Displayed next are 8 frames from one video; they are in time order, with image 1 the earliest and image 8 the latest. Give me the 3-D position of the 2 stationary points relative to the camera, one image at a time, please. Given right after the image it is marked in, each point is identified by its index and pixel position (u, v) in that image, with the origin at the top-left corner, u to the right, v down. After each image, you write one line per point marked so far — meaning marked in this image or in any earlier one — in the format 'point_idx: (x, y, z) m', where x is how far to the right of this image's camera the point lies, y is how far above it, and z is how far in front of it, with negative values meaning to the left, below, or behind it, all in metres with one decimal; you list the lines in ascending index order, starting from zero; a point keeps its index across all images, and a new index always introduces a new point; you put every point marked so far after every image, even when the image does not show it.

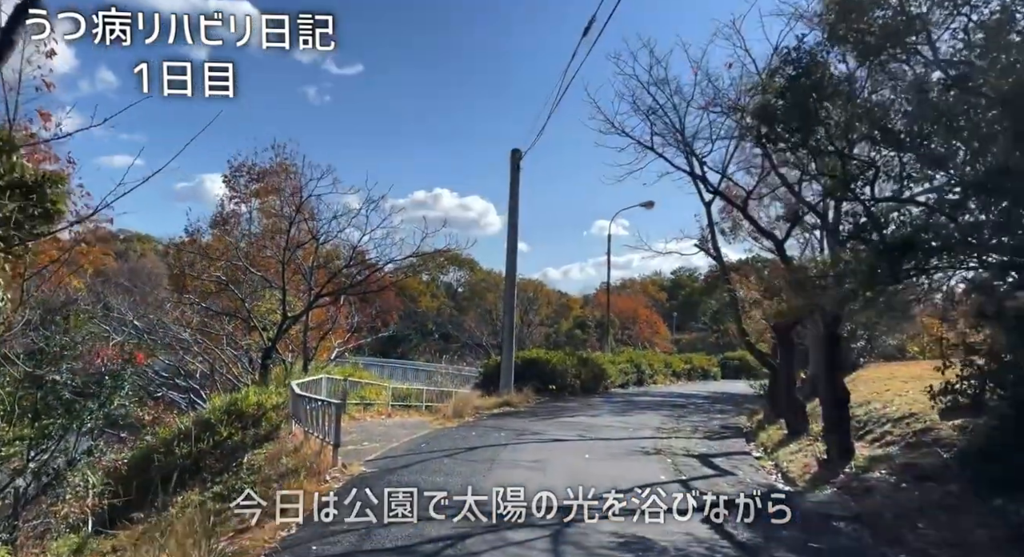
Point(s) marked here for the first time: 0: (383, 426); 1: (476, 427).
0: (-2.3, -2.7, +14.8) m
1: (-0.6, -2.5, +13.6) m
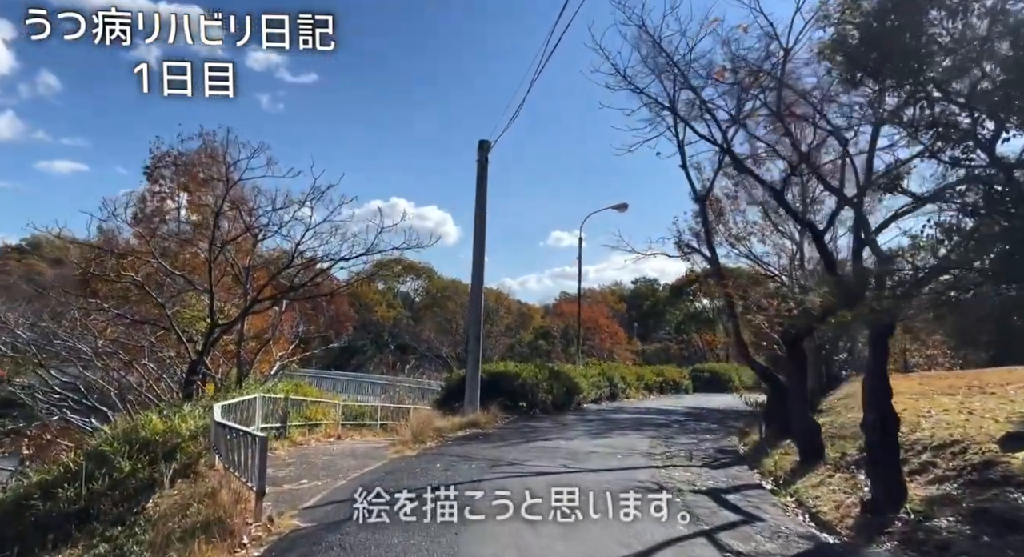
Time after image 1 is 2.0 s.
0: (-2.8, -2.7, +12.8) m
1: (-1.0, -2.5, +11.7) m
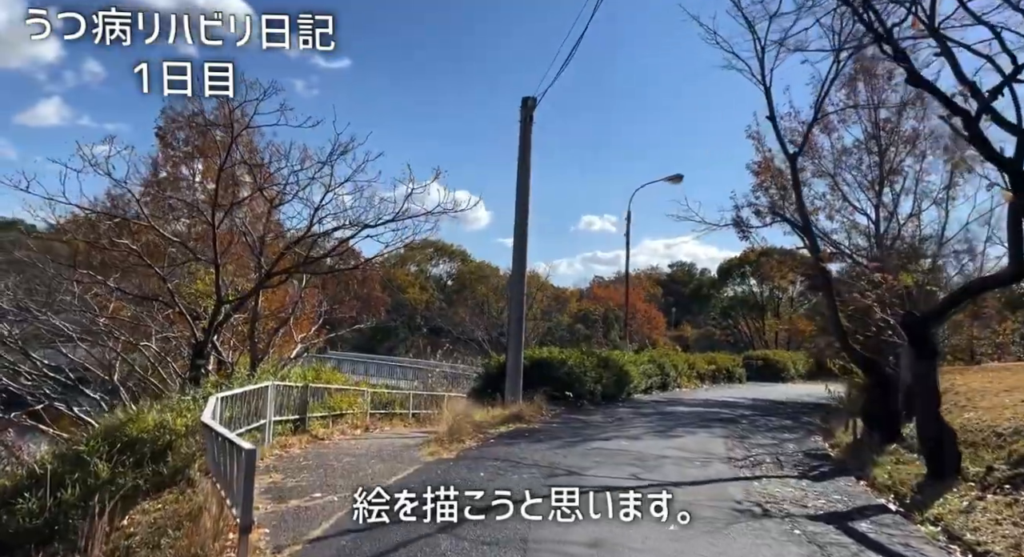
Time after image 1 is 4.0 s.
0: (-2.1, -2.4, +11.1) m
1: (-0.4, -2.1, +9.9) m
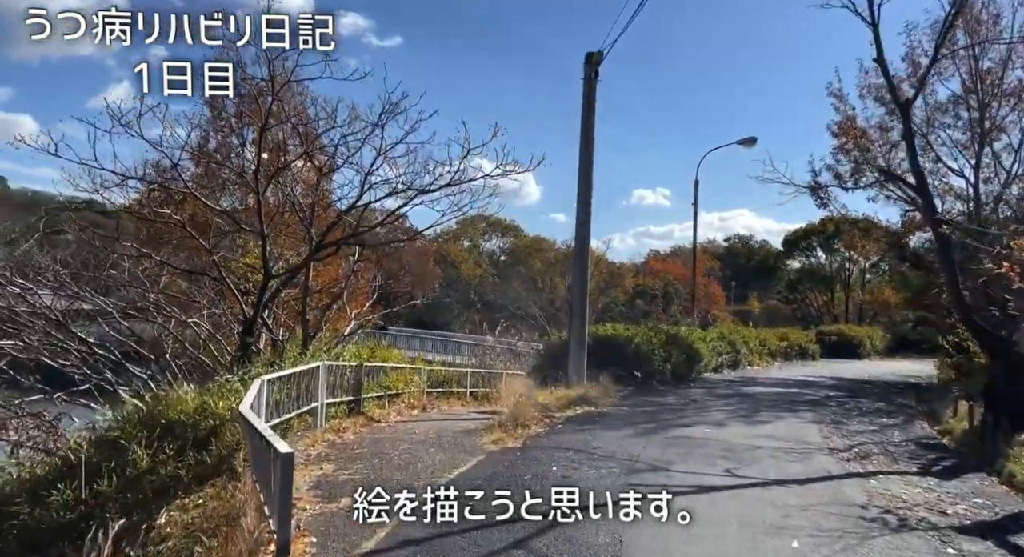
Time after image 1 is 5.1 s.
0: (-1.3, -2.0, +10.2) m
1: (+0.4, -1.8, +8.9) m
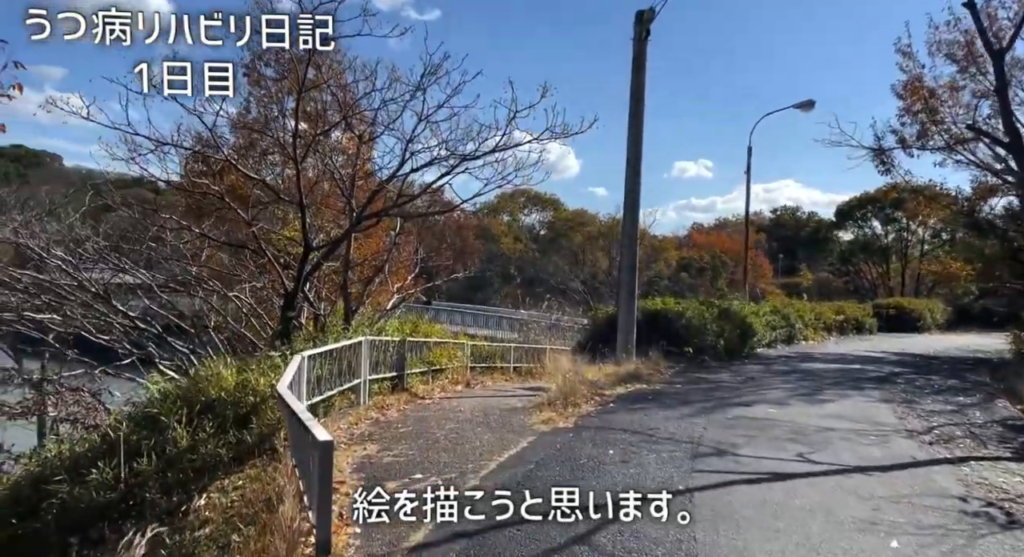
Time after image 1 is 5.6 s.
0: (-0.7, -1.7, +9.8) m
1: (+0.9, -1.5, +8.4) m
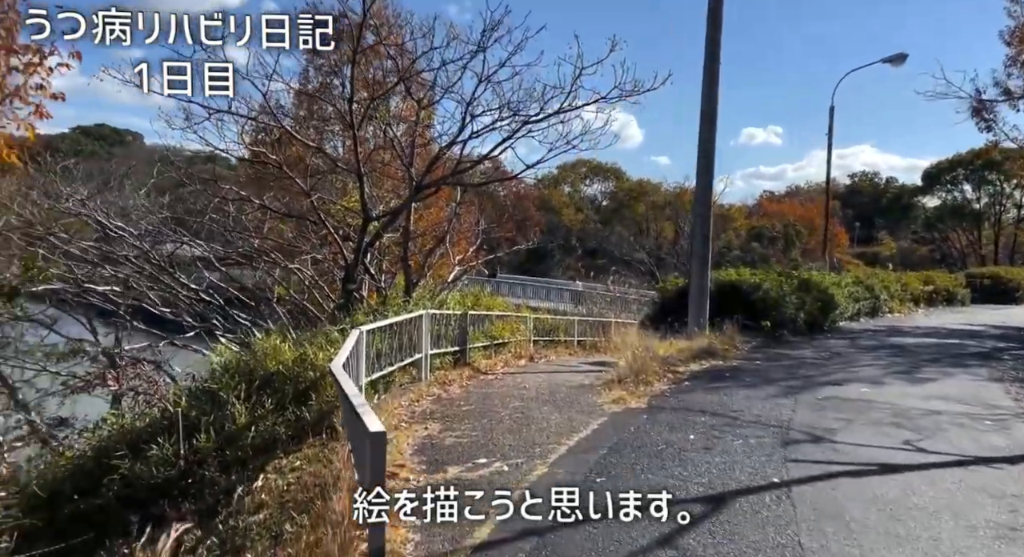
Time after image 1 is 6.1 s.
0: (+0.1, -1.4, +9.3) m
1: (+1.6, -1.2, +7.7) m
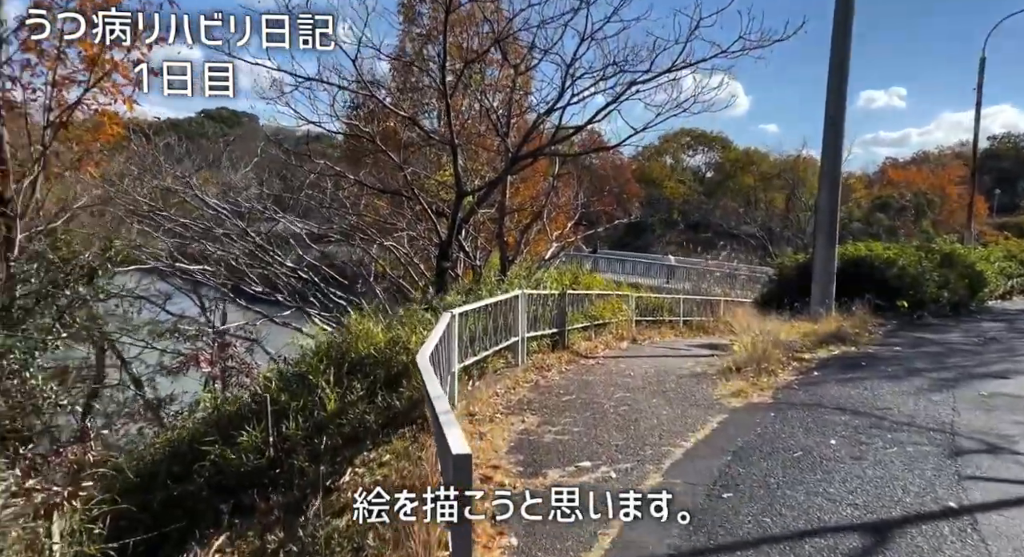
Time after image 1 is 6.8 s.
0: (+1.1, -1.1, +8.4) m
1: (+2.4, -1.1, +6.7) m
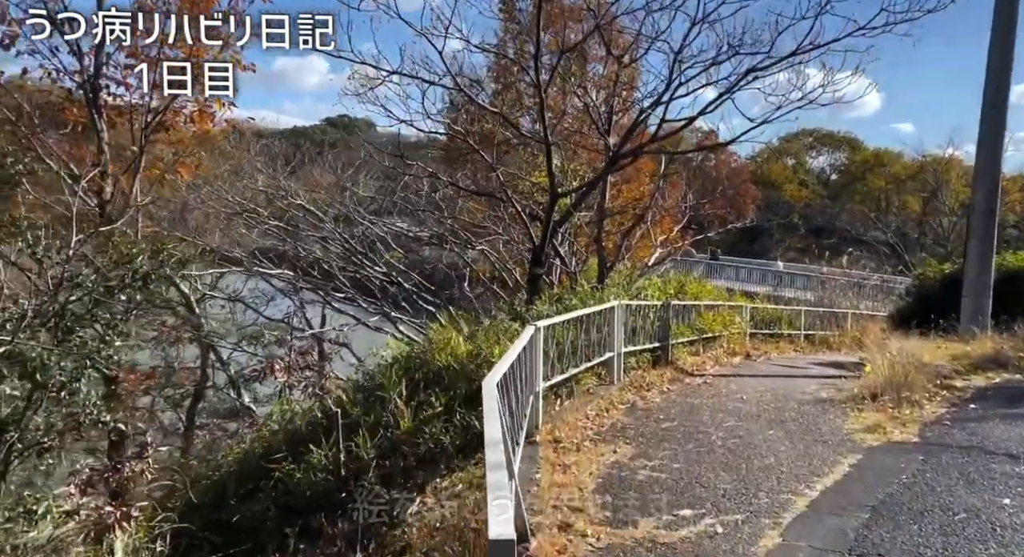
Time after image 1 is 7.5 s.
0: (+1.9, -1.2, +7.3) m
1: (+3.0, -1.1, +5.4) m
